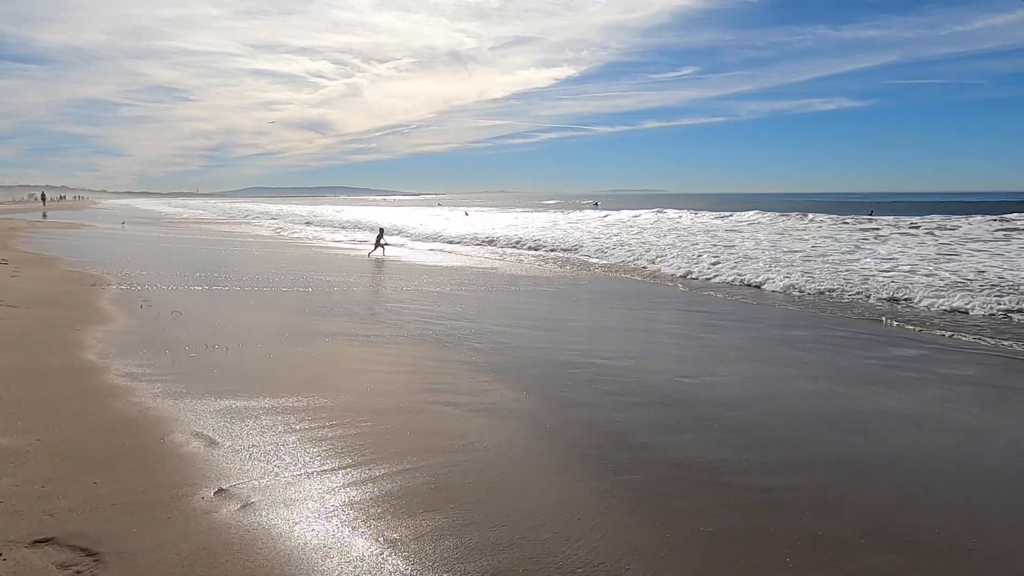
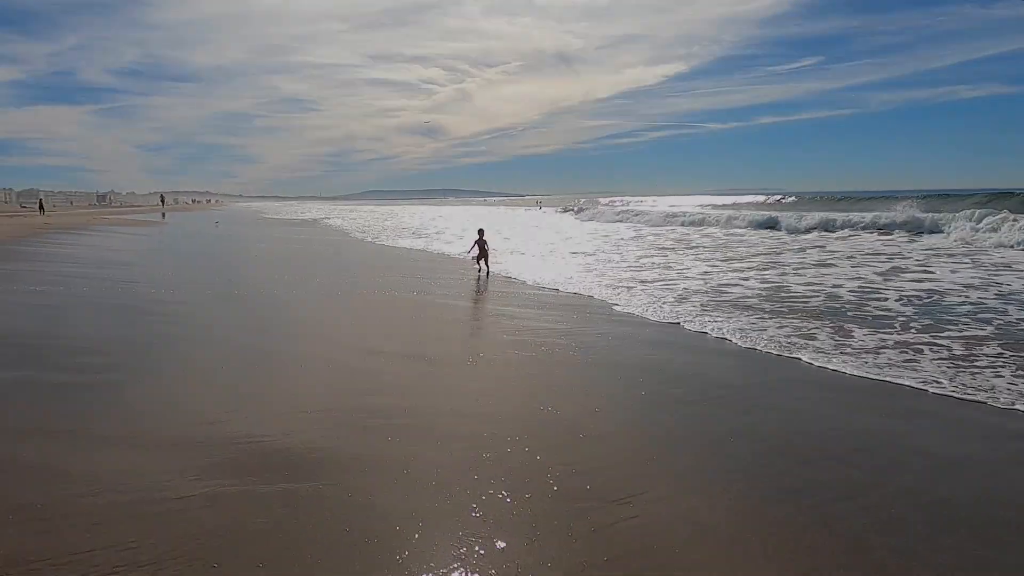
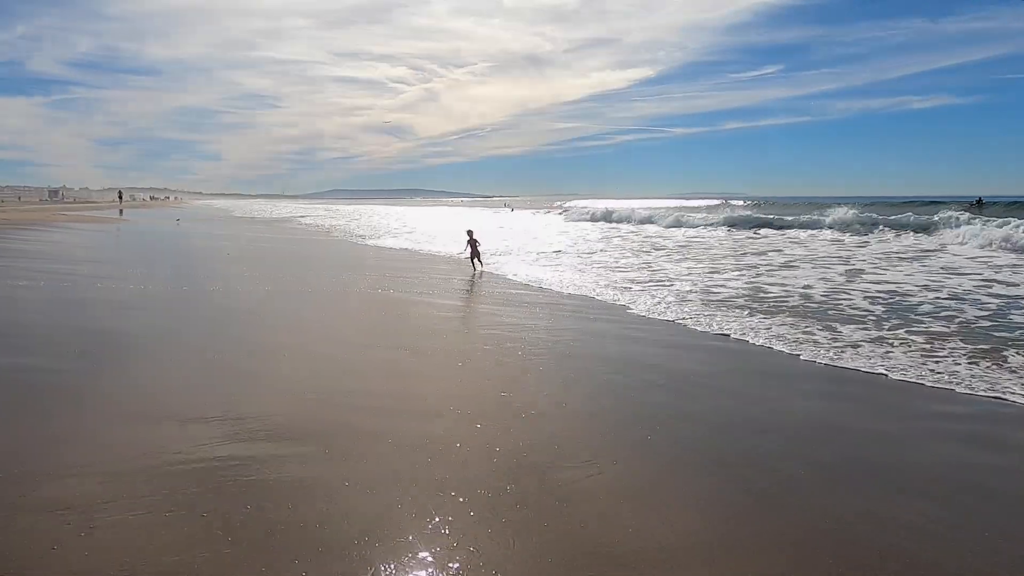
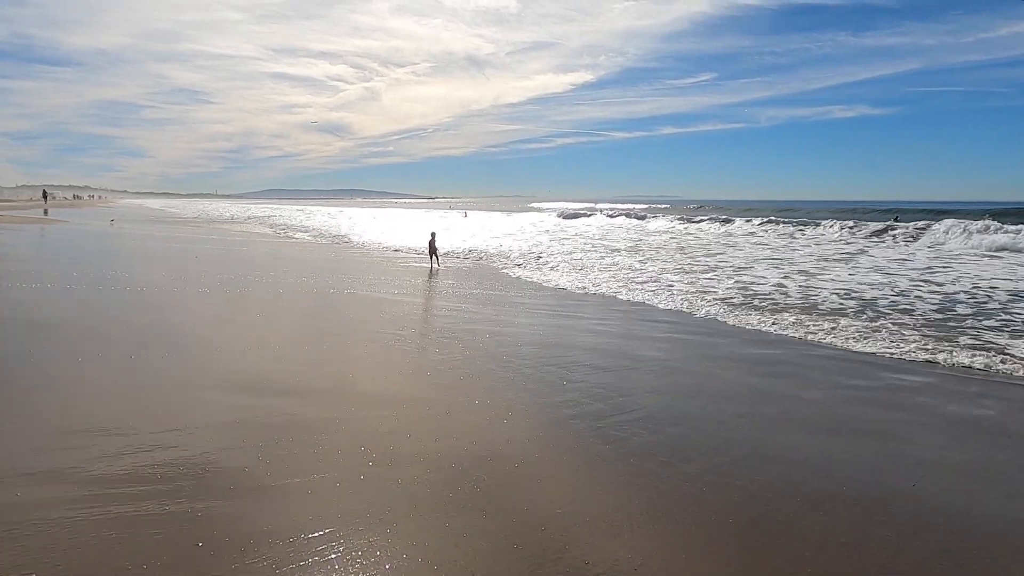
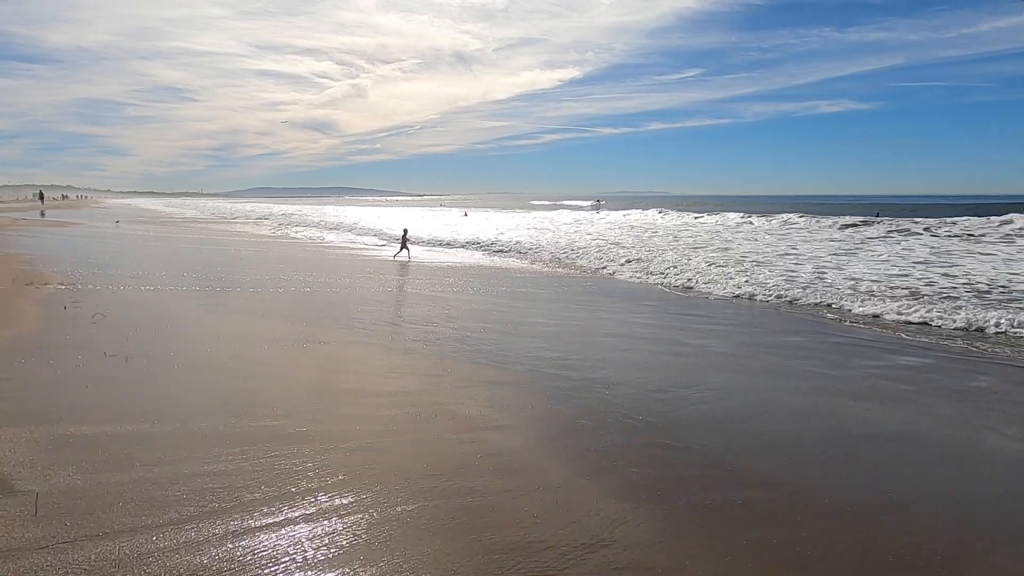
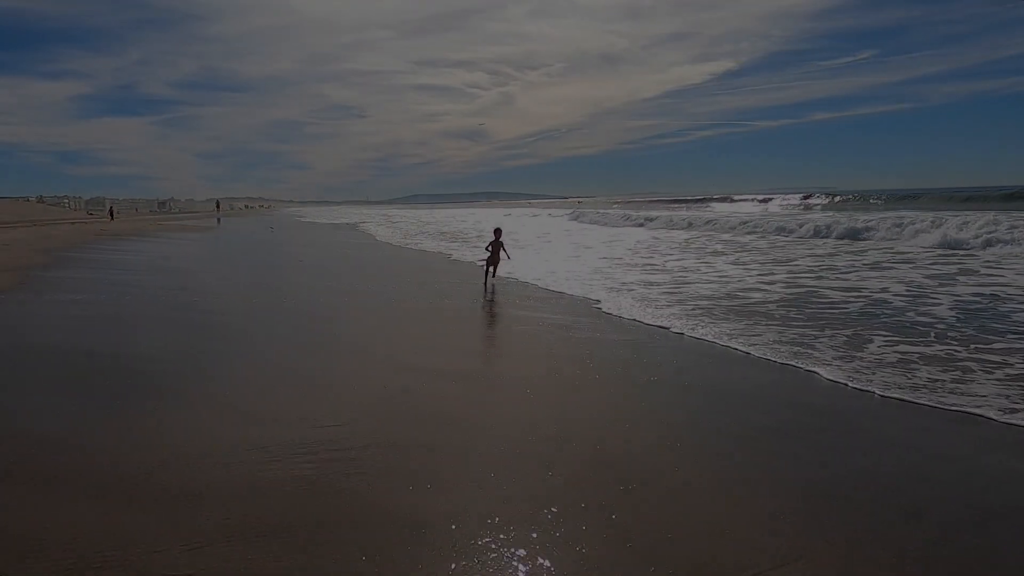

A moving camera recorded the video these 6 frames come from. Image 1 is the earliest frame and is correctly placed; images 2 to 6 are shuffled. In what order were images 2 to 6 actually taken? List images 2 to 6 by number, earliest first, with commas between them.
5, 4, 3, 2, 6
